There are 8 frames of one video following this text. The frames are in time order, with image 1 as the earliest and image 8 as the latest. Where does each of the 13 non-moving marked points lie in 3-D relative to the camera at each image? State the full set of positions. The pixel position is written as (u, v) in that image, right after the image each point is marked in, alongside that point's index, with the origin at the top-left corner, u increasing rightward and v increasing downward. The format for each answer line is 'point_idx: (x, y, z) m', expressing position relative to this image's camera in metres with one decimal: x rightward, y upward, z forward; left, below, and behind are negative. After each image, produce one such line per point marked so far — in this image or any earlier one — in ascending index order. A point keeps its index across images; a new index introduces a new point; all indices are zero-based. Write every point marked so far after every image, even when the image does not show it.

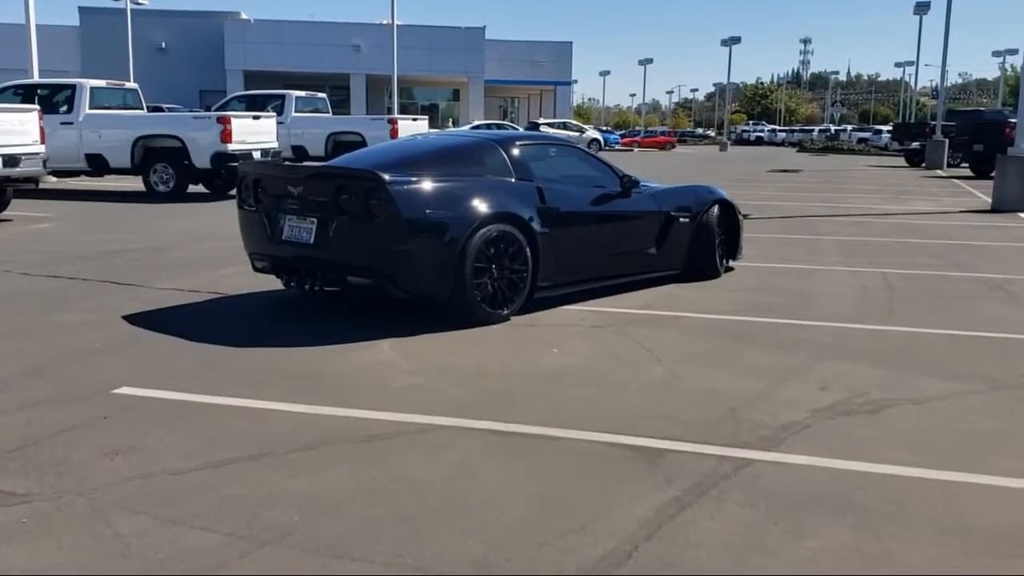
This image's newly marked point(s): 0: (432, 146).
0: (-0.8, +1.3, +8.7) m
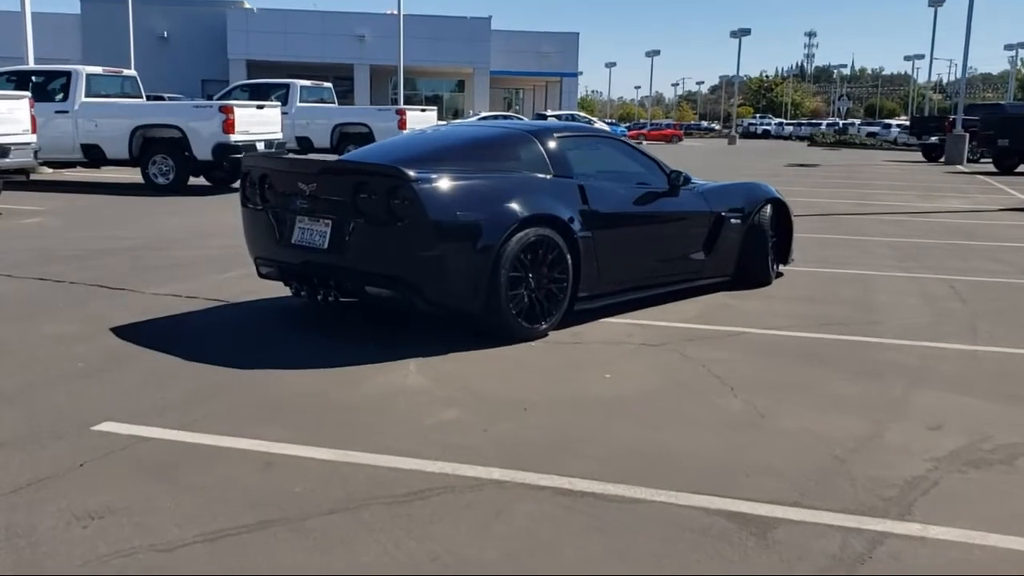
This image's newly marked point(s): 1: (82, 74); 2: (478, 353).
0: (-0.4, +1.2, +7.7) m
1: (-9.1, +4.5, +19.1) m
2: (-0.3, -0.5, +6.8) m
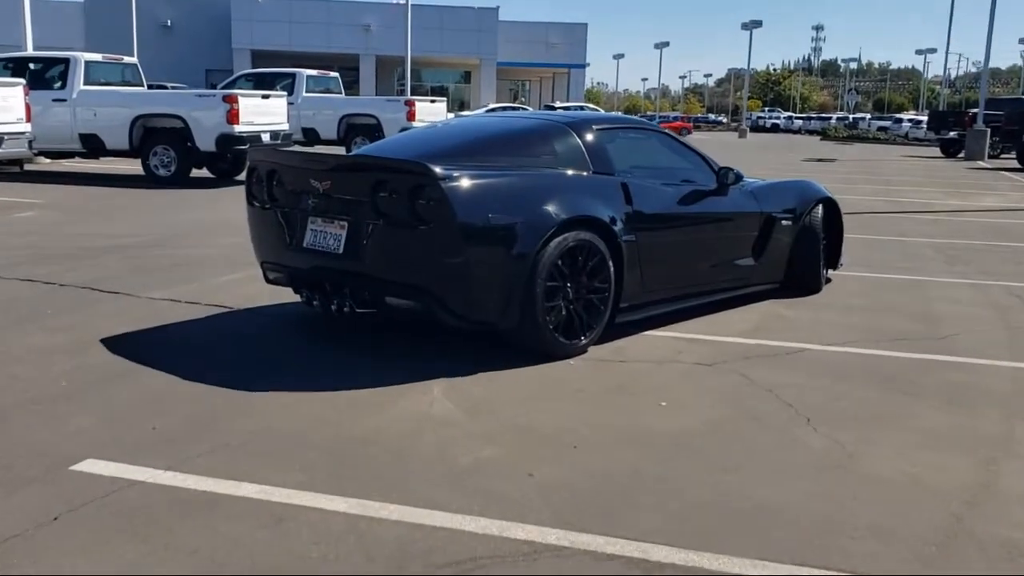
0: (-0.2, +1.2, +7.0) m
1: (-8.7, +4.6, +18.3) m
2: (0.0, -0.6, +6.0) m
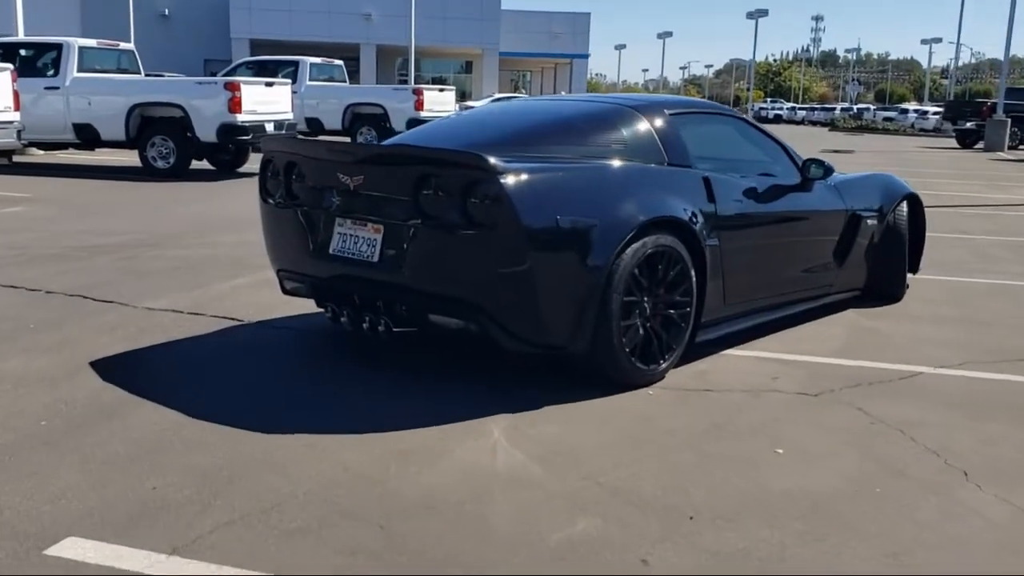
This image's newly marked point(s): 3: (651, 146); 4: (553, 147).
0: (+0.2, +1.1, +5.9) m
1: (-8.4, +4.6, +17.2) m
2: (+0.4, -0.7, +5.0) m
3: (+0.9, +0.9, +5.9) m
4: (+0.3, +0.9, +5.7) m
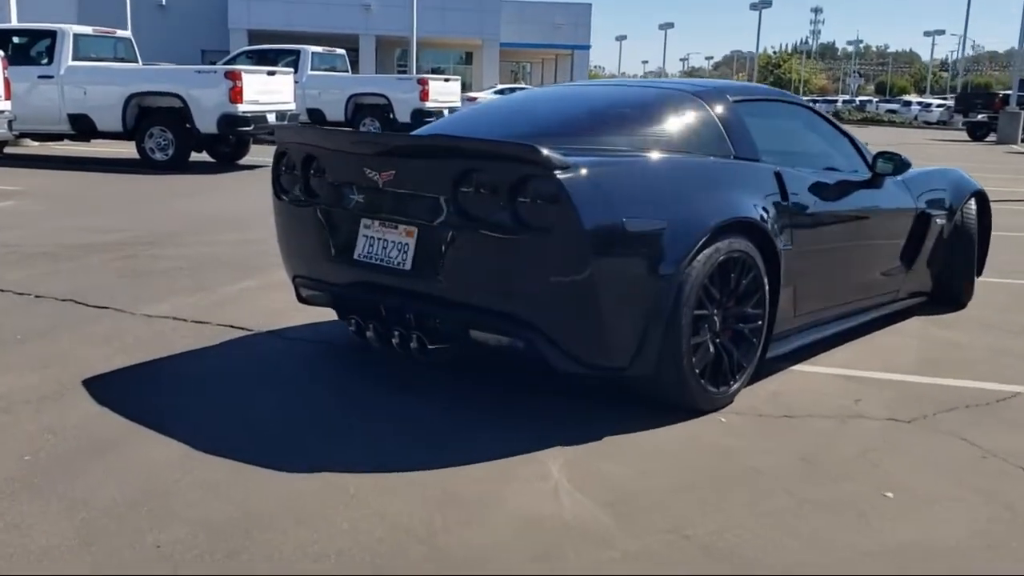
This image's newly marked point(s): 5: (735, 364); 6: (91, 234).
0: (+0.5, +1.0, +5.3) m
1: (-8.1, +4.7, +16.5) m
2: (+0.7, -0.7, +4.3) m
3: (+1.2, +0.9, +5.2) m
4: (+0.5, +0.8, +5.0) m
5: (+1.2, -0.4, +4.8) m
6: (-4.7, +0.6, +10.0) m
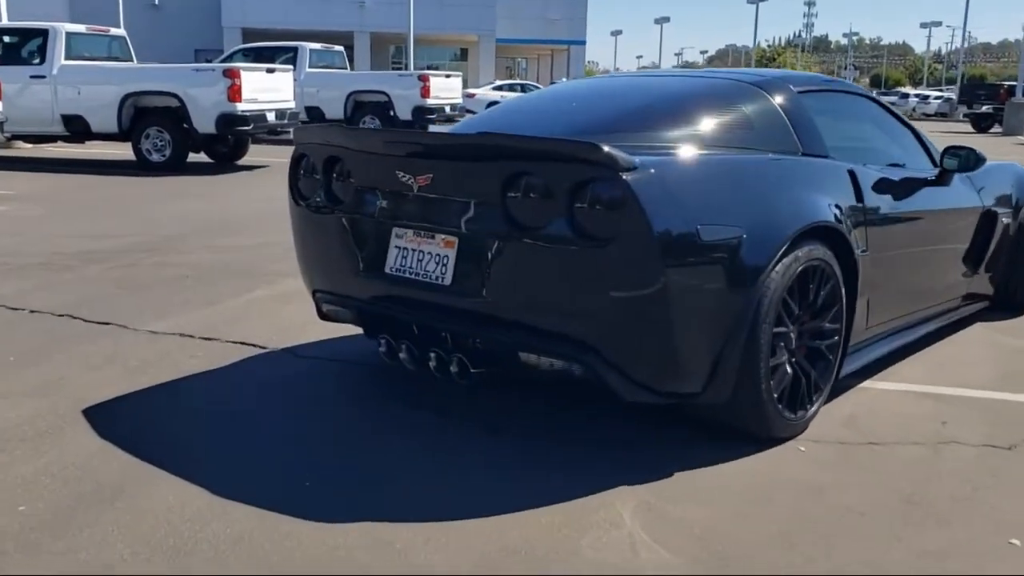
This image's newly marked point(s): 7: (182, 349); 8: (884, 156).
0: (+0.7, +1.0, +4.8) m
1: (-8.0, +4.6, +16.0) m
2: (+0.9, -0.8, +3.9) m
3: (+1.4, +0.8, +4.7) m
4: (+0.8, +0.8, +4.5) m
5: (+1.4, -0.5, +4.3) m
6: (-4.5, +0.5, +9.5) m
7: (-2.1, -0.4, +5.7) m
8: (+2.2, +0.8, +5.4) m
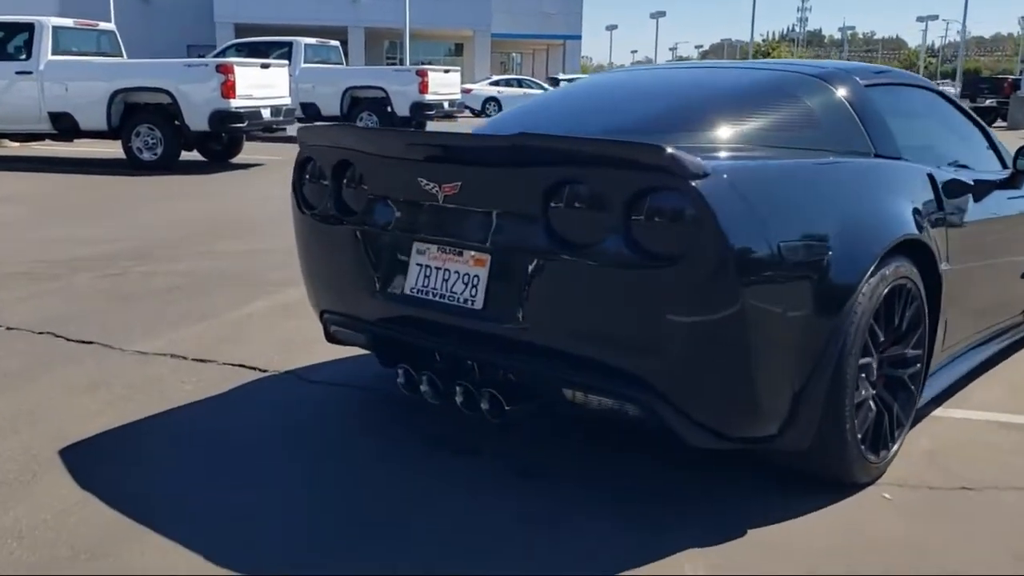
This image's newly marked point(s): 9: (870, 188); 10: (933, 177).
0: (+0.9, +0.9, +4.2) m
1: (-7.9, +4.5, +15.3) m
2: (+1.1, -0.9, +3.3) m
3: (+1.6, +0.7, +4.2) m
4: (+0.9, +0.7, +3.9) m
5: (+1.6, -0.6, +3.8) m
6: (-4.3, +0.4, +8.9) m
7: (-2.0, -0.5, +5.1) m
8: (+2.4, +0.7, +4.9) m
9: (+1.4, +0.4, +3.6) m
10: (+1.9, +0.5, +4.2) m
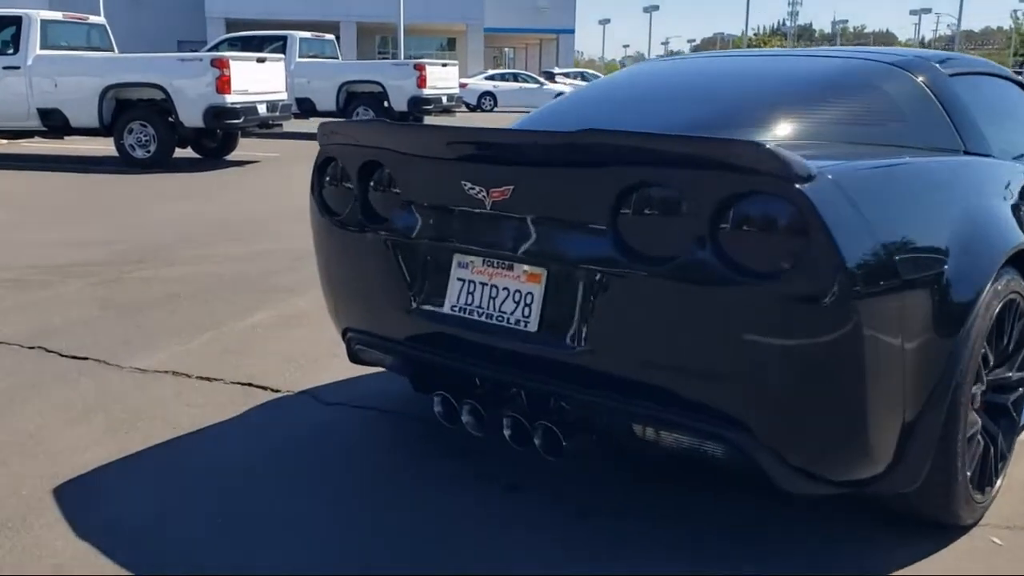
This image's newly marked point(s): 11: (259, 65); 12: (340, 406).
0: (+1.1, +0.8, +3.8) m
1: (-7.8, +4.4, +14.8) m
2: (+1.3, -0.9, +2.9) m
3: (+1.8, +0.7, +3.8) m
4: (+1.1, +0.6, +3.5) m
5: (+1.8, -0.6, +3.3) m
6: (-4.2, +0.3, +8.4) m
7: (-1.8, -0.6, +4.7) m
8: (+2.6, +0.7, +4.5) m
9: (+1.6, +0.3, +3.2) m
10: (+2.1, +0.4, +3.7) m
11: (-4.1, +3.7, +14.8) m
12: (-0.9, -0.6, +4.4) m
